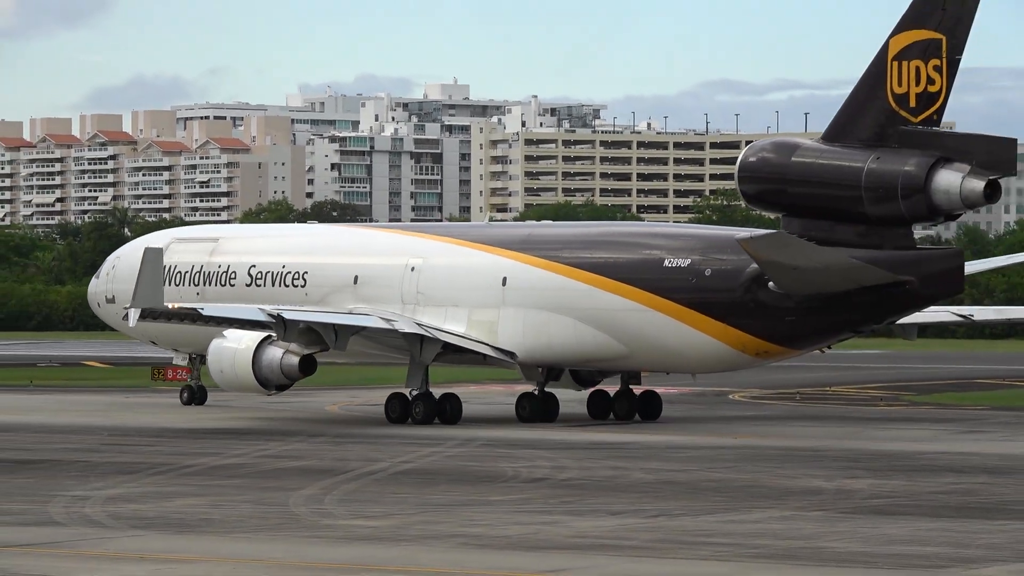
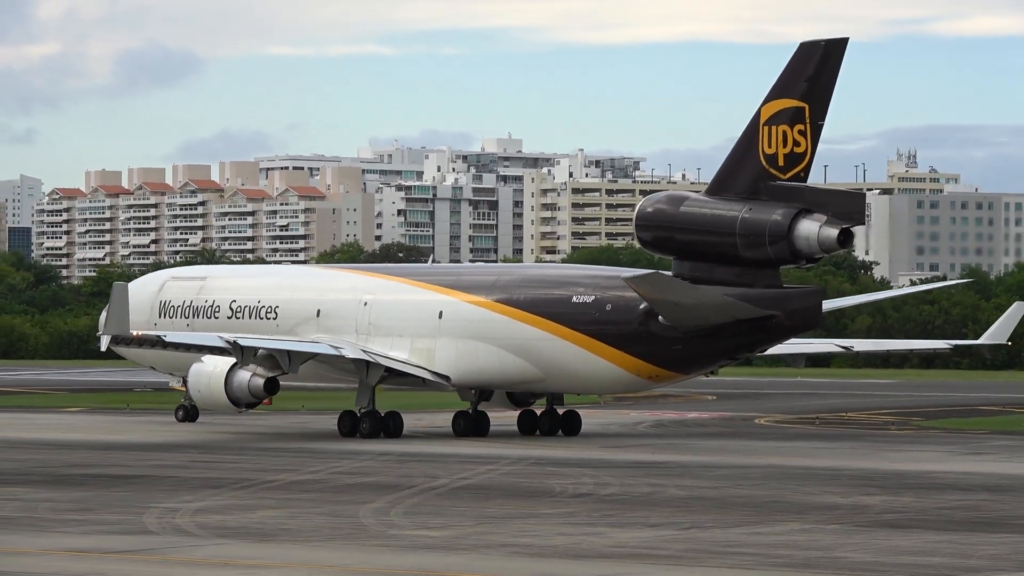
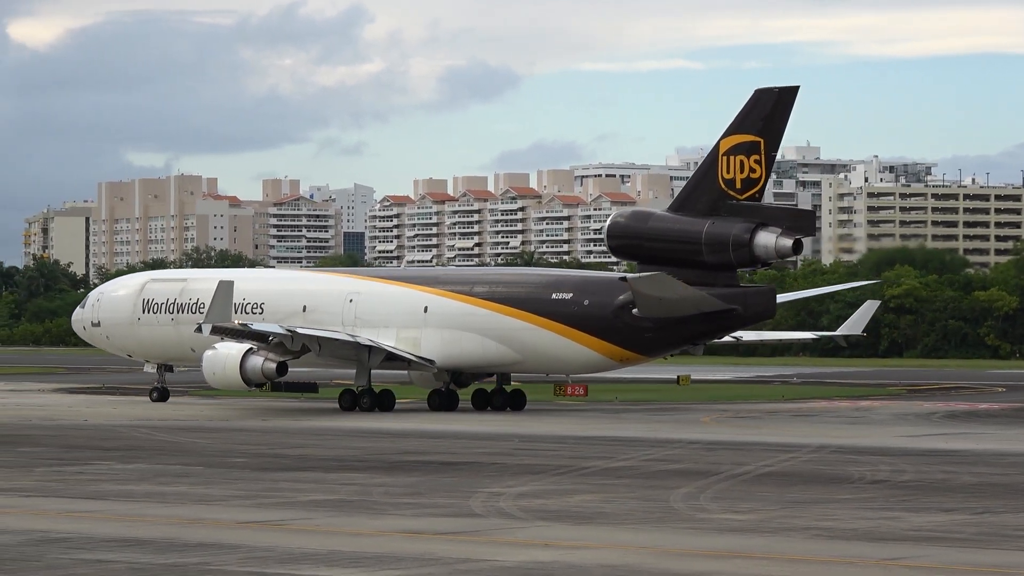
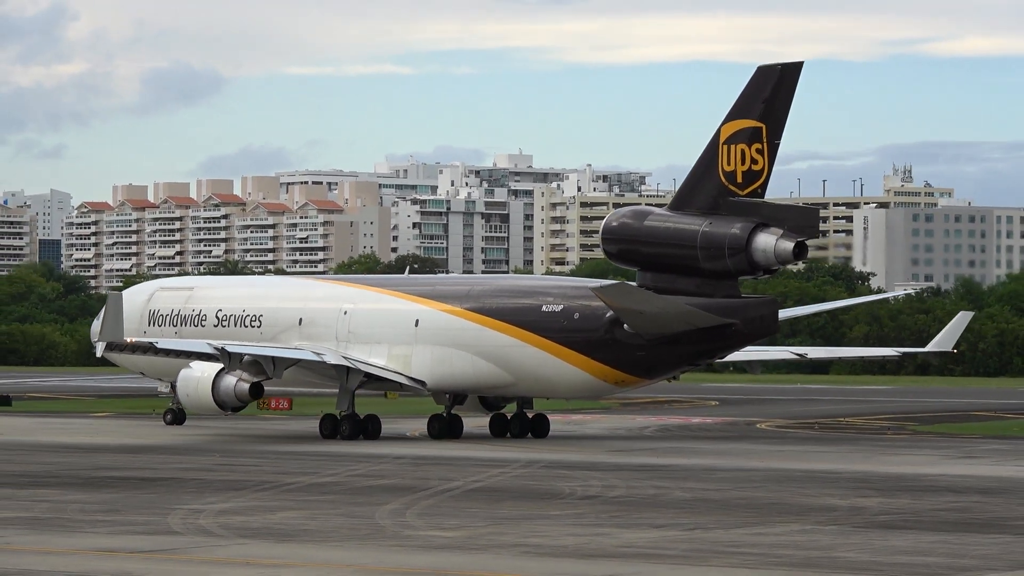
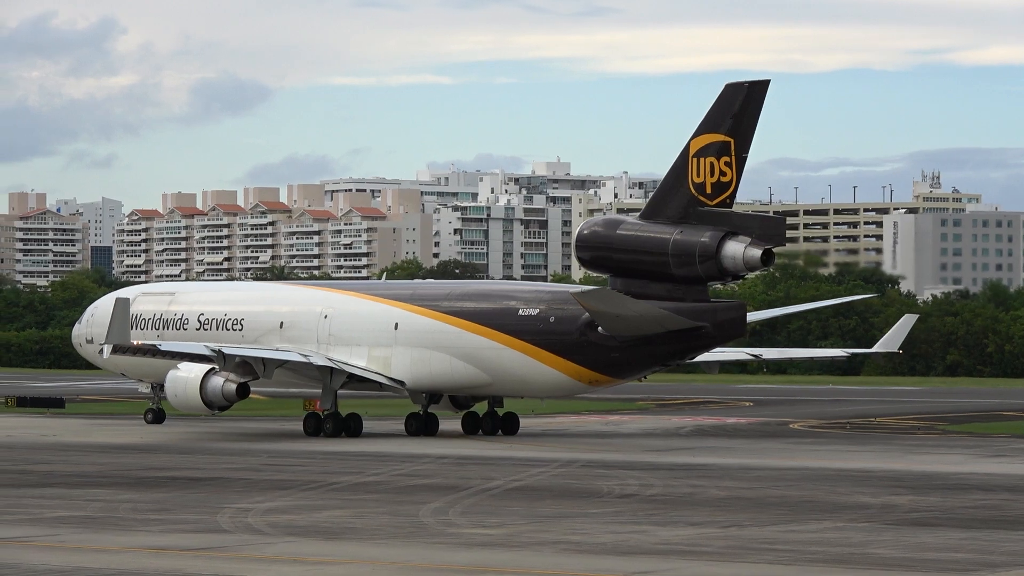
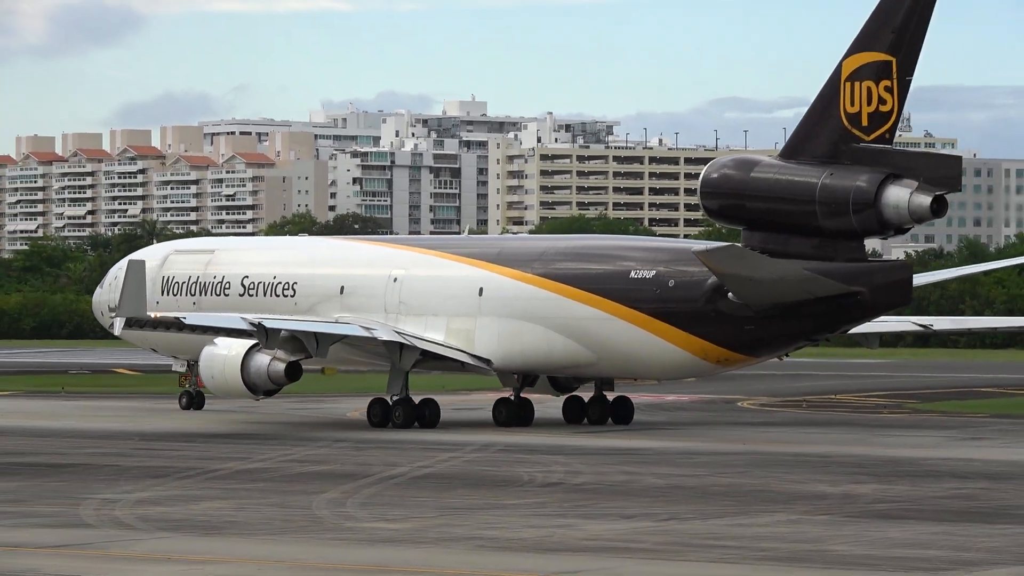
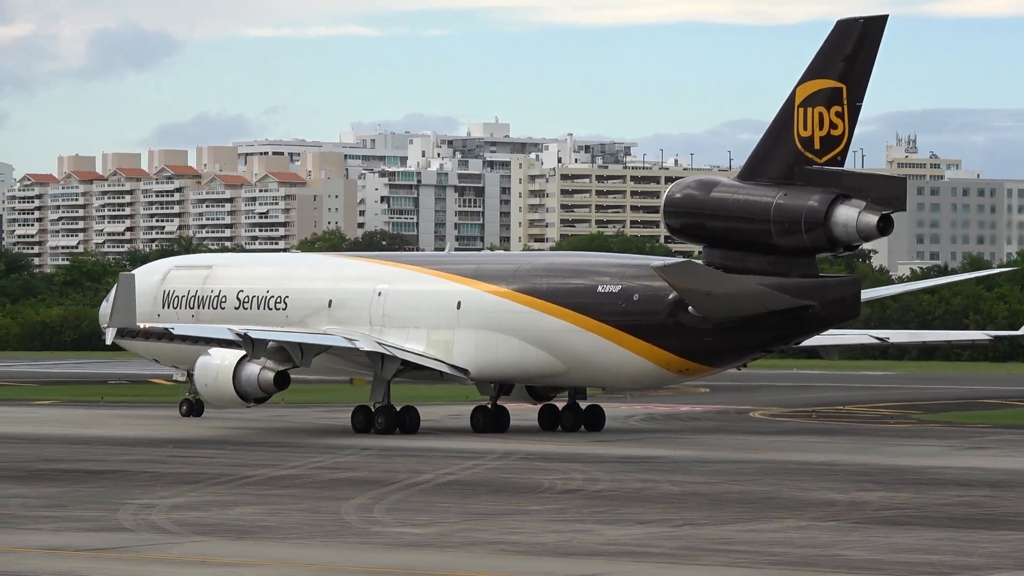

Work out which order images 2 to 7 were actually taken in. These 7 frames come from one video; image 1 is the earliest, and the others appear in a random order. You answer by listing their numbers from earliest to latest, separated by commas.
6, 7, 2, 4, 5, 3
